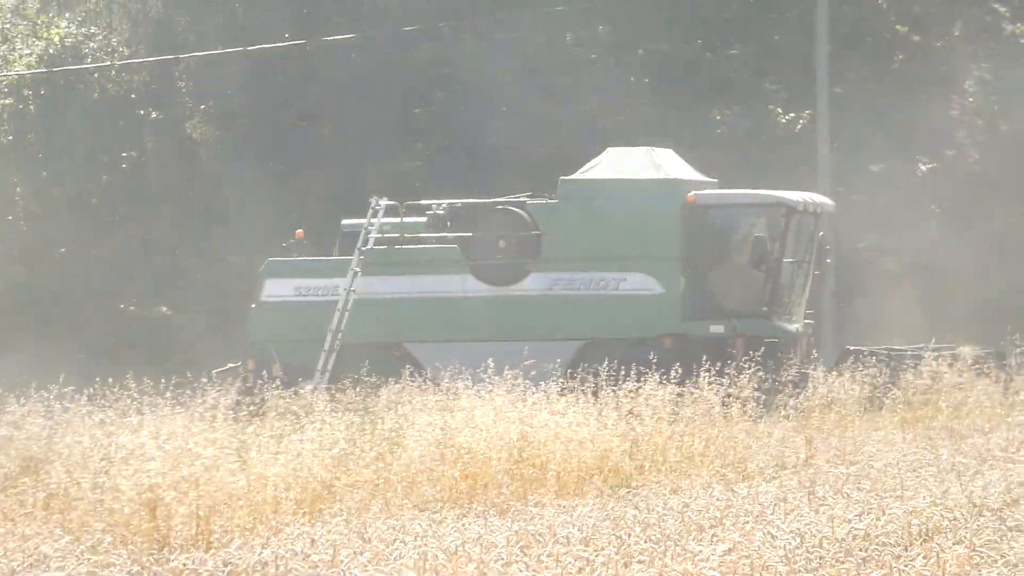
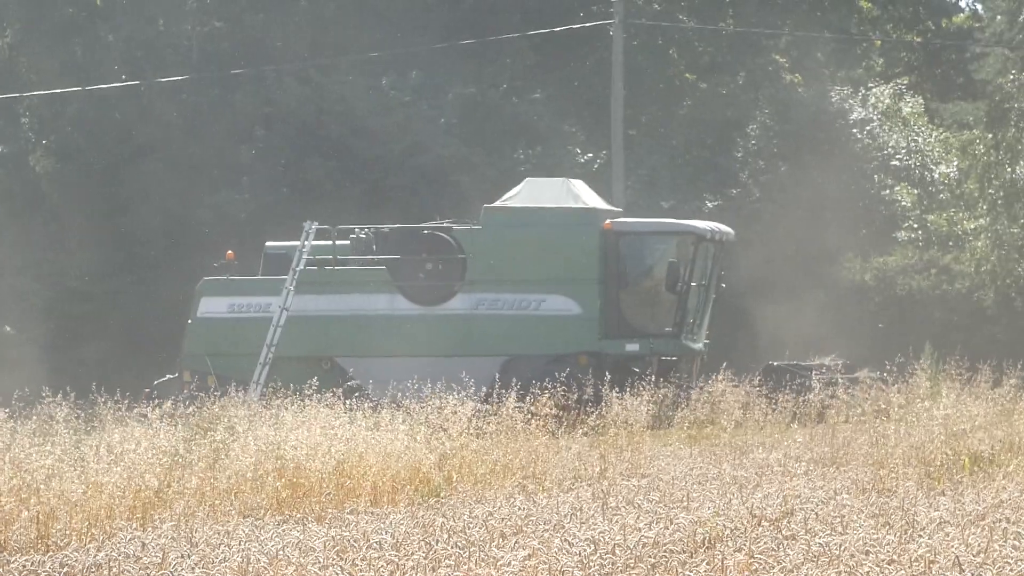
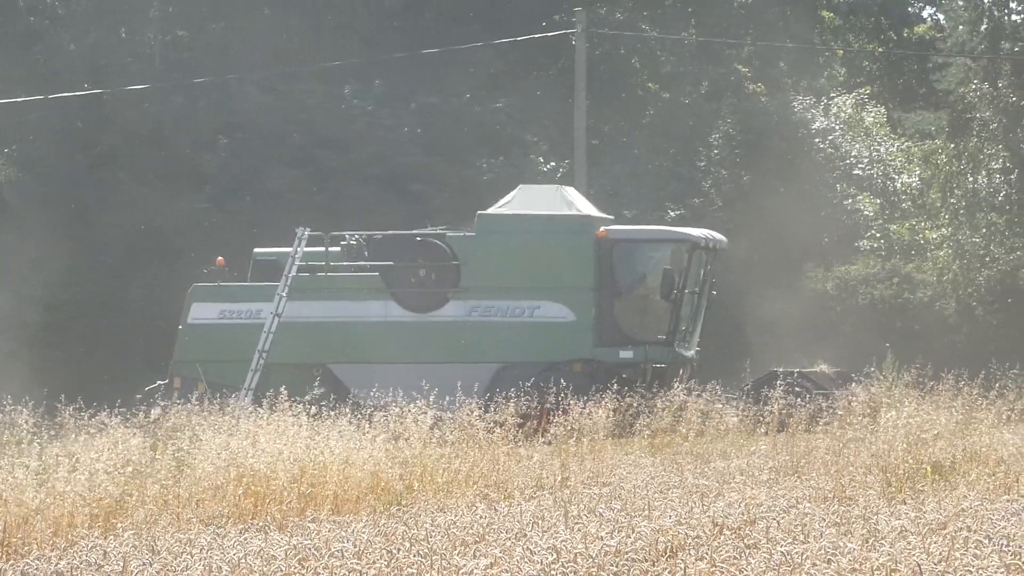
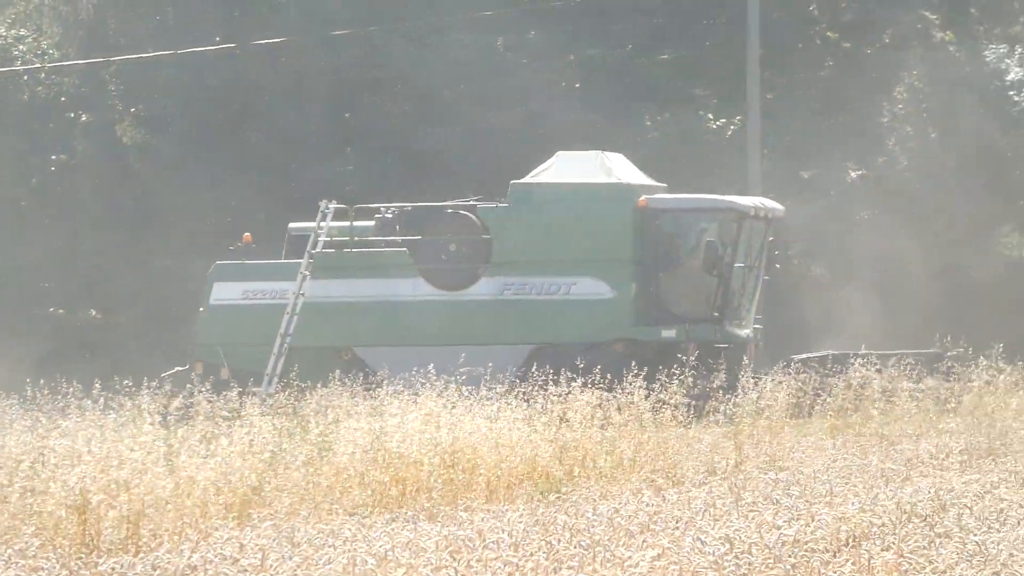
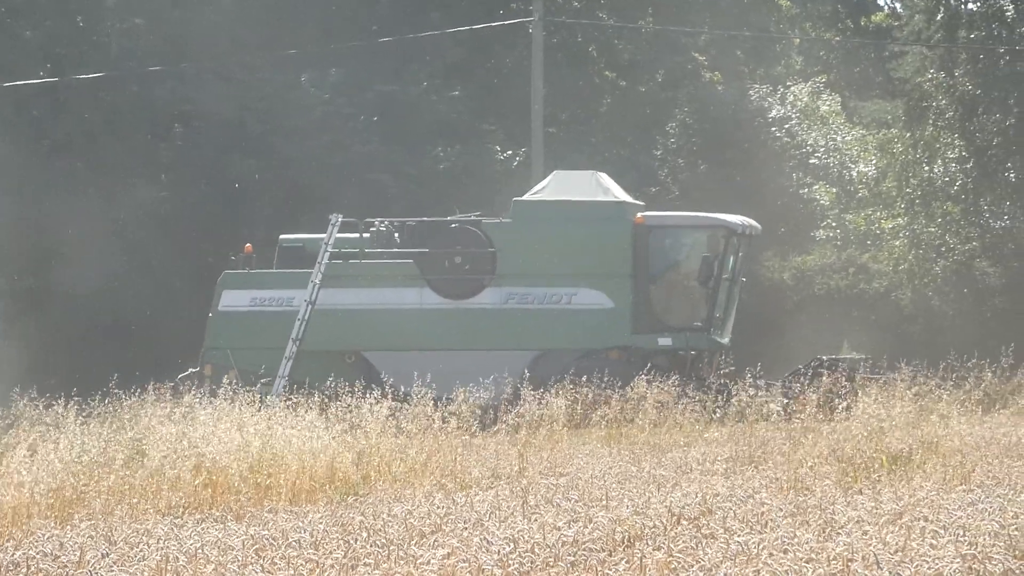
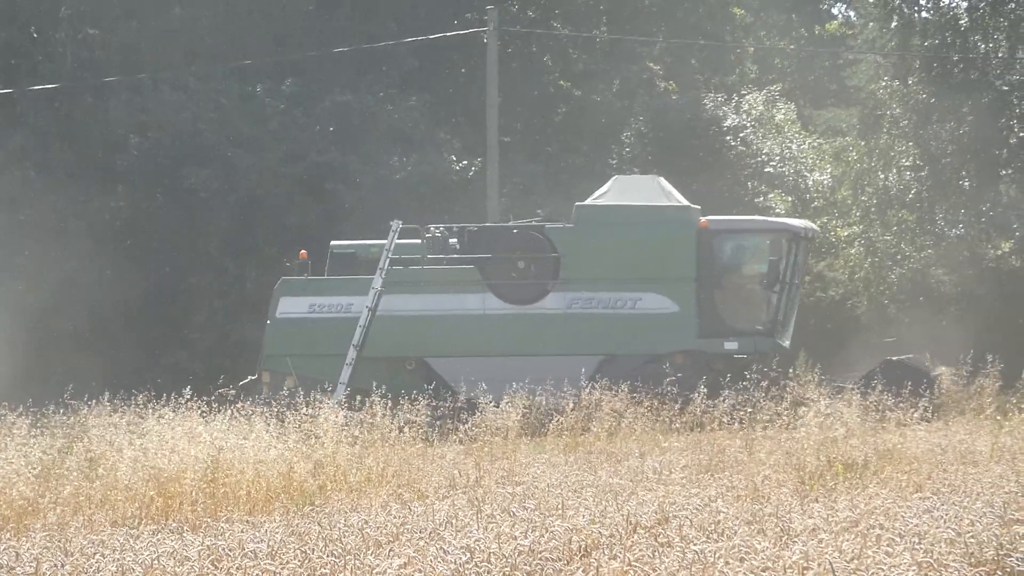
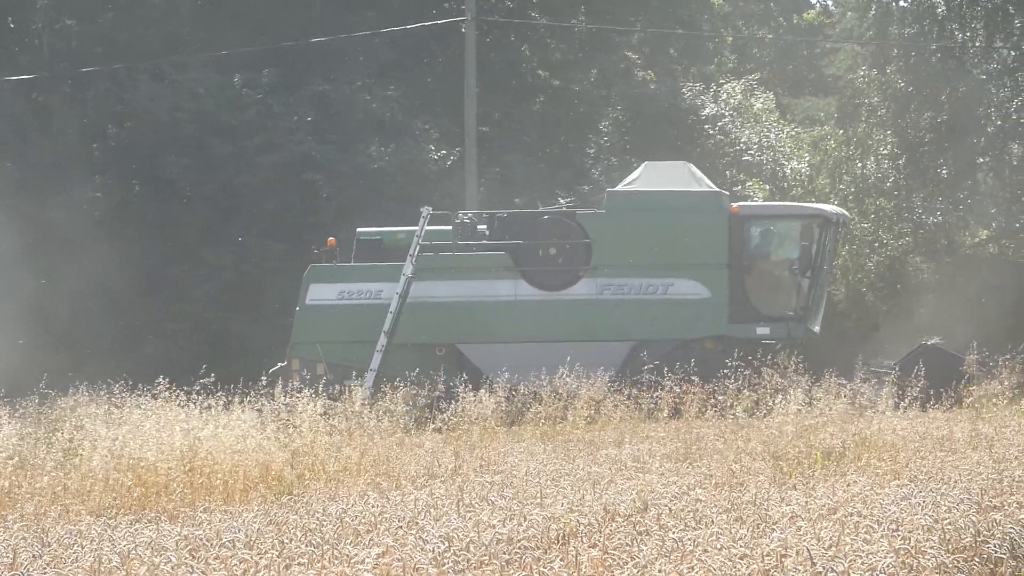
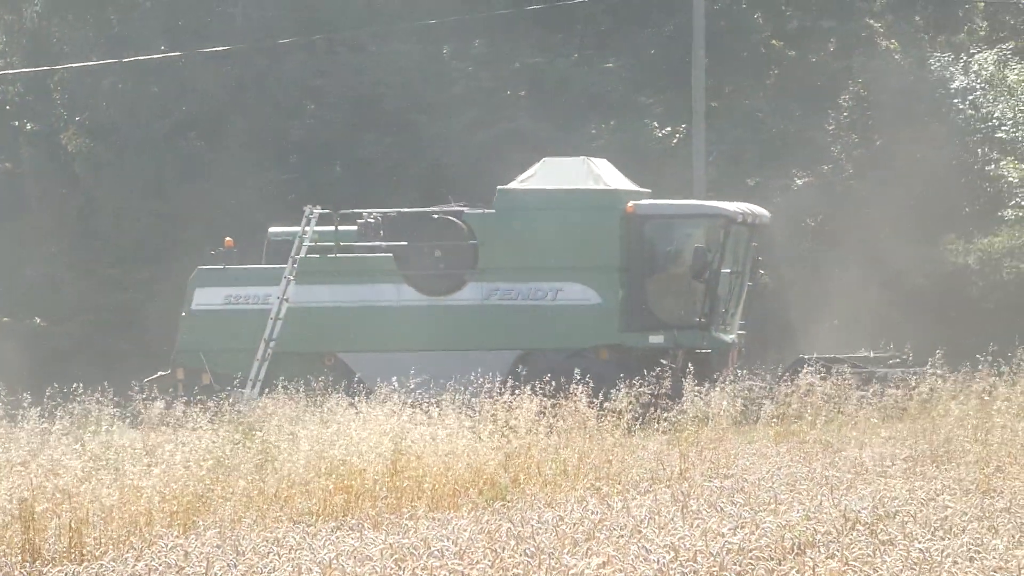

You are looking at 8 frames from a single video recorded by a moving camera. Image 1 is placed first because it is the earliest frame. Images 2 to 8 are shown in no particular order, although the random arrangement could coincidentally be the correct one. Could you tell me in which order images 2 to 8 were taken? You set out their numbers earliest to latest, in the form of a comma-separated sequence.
4, 8, 2, 3, 5, 6, 7
